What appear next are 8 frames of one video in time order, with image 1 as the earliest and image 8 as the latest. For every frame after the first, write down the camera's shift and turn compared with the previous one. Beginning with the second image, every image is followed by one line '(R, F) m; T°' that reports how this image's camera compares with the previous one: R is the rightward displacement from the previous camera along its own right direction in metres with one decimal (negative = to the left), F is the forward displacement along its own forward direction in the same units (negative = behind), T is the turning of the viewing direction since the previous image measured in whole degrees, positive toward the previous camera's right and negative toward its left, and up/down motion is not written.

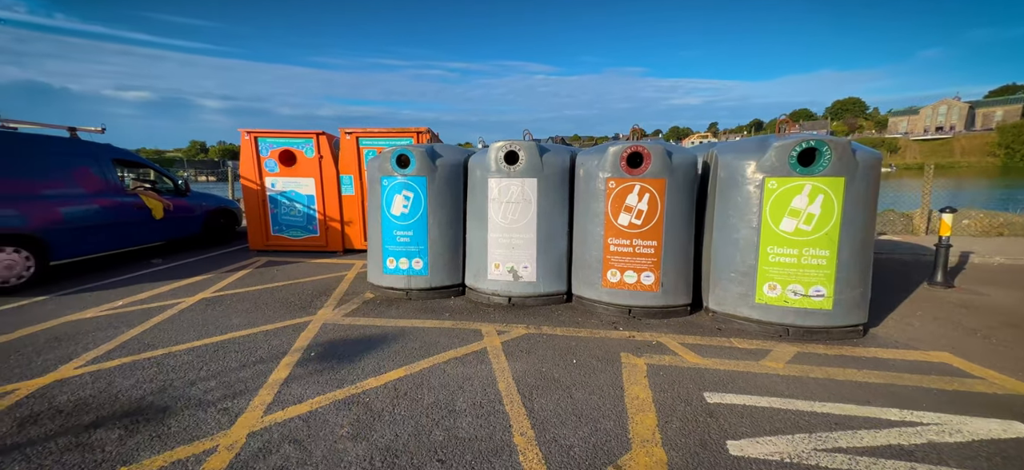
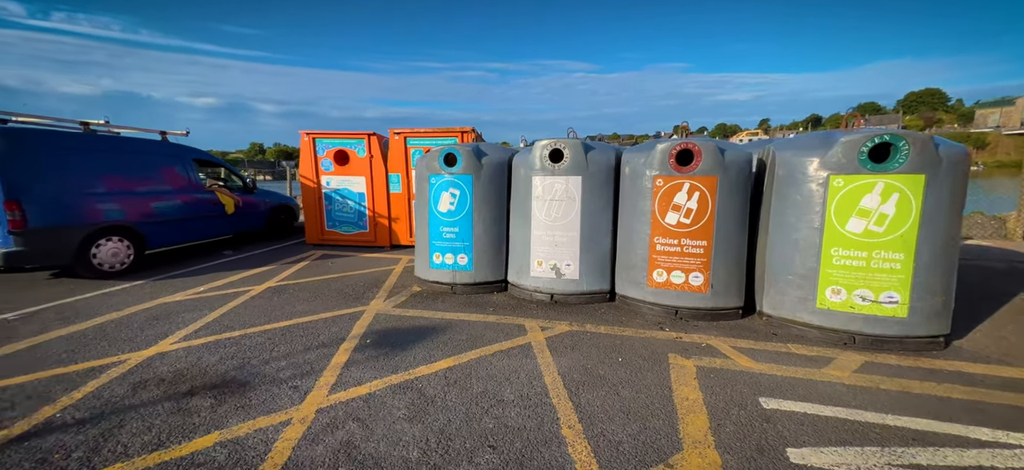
(0.0, -0.1) m; -5°
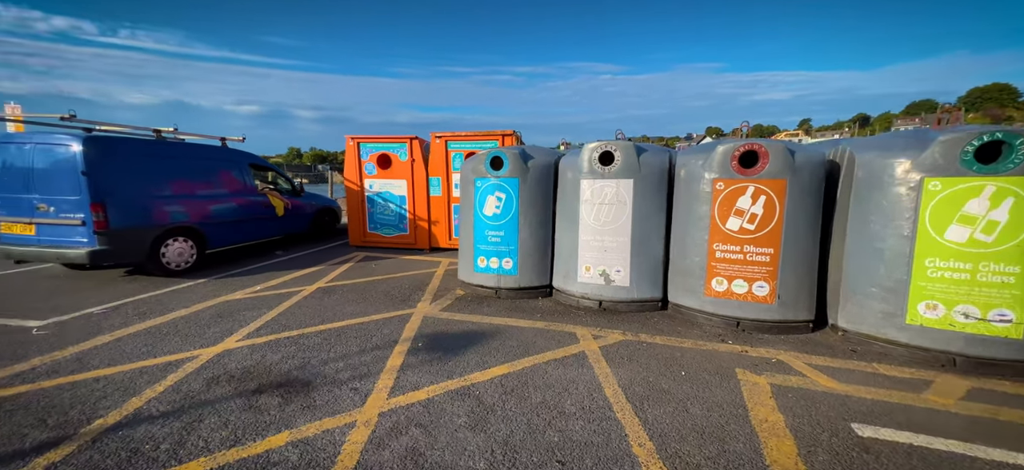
(-0.1, 0.0) m; -4°
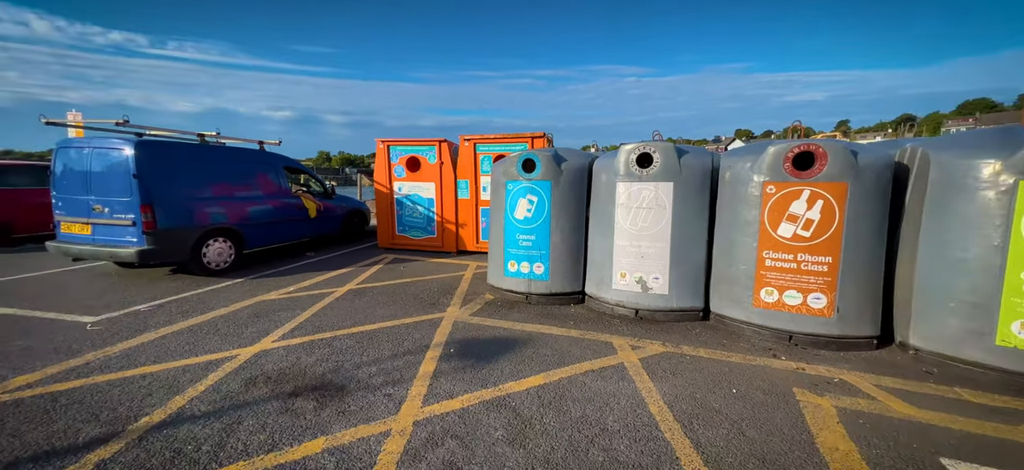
(-0.1, +0.1) m; -3°
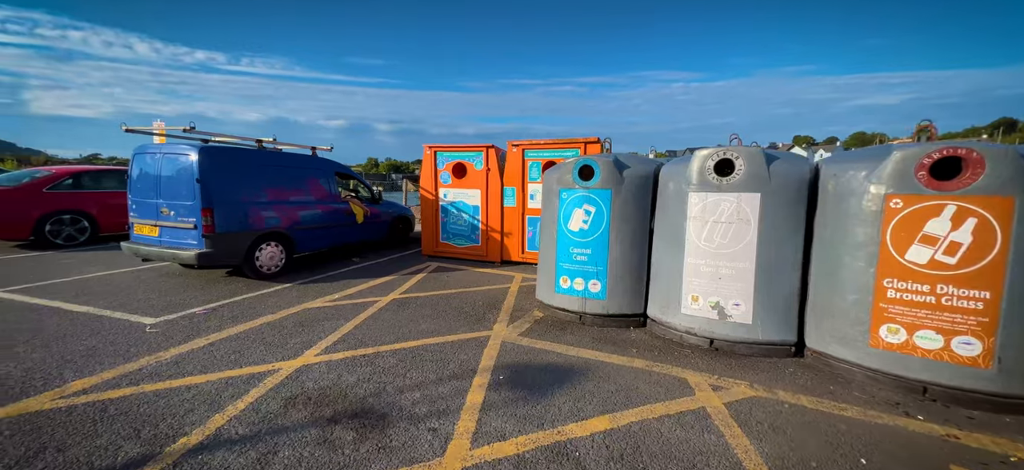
(-0.1, +0.4) m; -5°
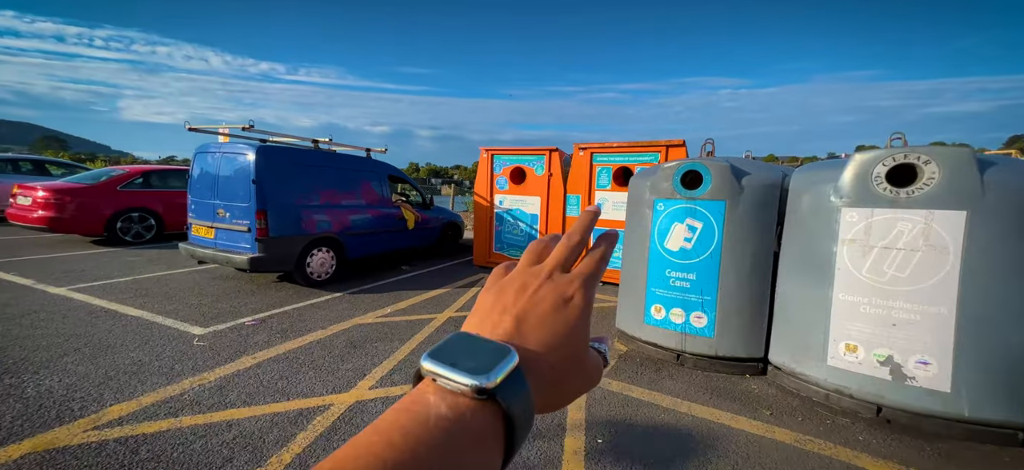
(-0.4, +0.7) m; -5°
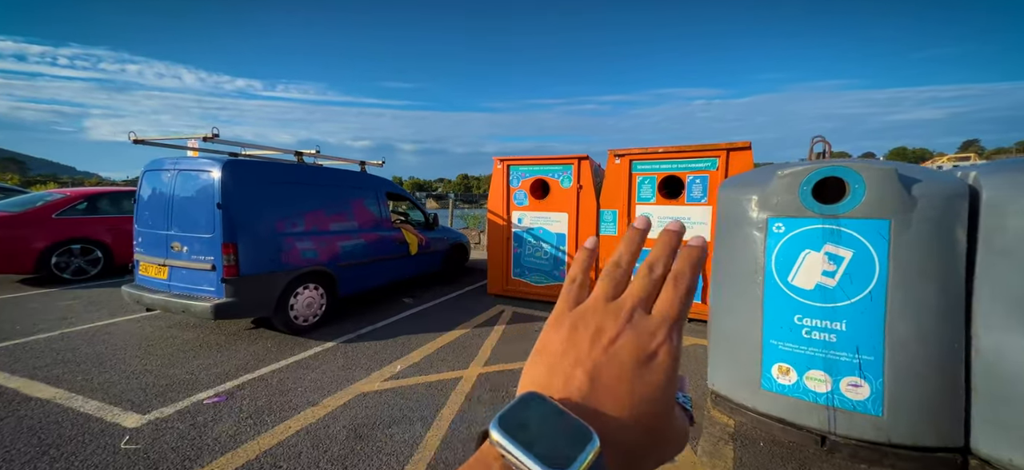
(-0.5, +1.2) m; +2°
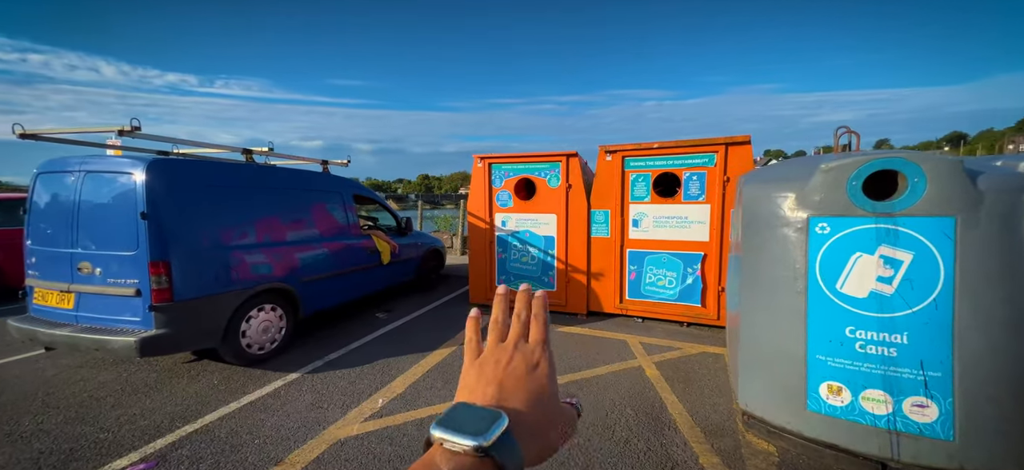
(-0.3, +0.5) m; +5°
